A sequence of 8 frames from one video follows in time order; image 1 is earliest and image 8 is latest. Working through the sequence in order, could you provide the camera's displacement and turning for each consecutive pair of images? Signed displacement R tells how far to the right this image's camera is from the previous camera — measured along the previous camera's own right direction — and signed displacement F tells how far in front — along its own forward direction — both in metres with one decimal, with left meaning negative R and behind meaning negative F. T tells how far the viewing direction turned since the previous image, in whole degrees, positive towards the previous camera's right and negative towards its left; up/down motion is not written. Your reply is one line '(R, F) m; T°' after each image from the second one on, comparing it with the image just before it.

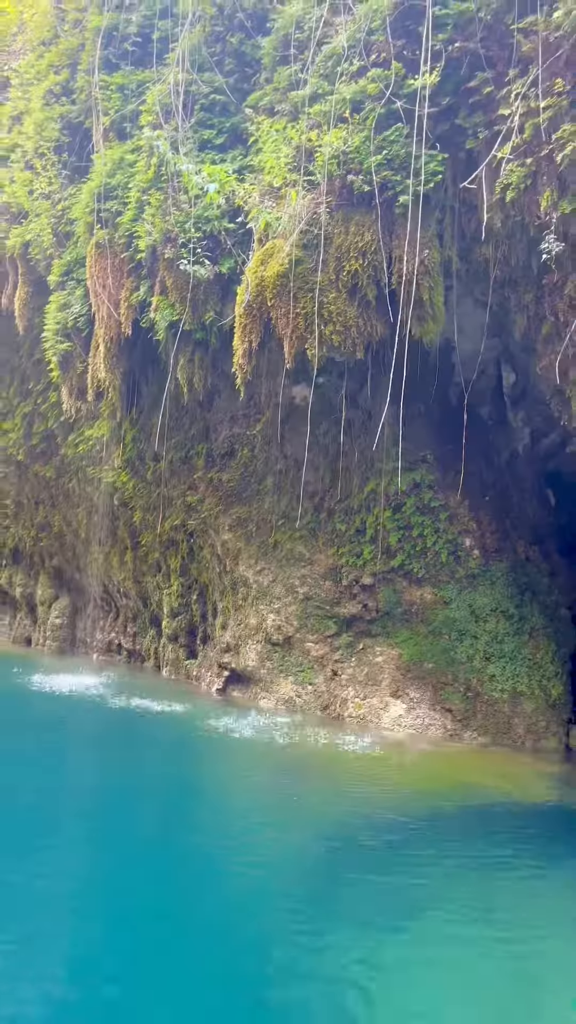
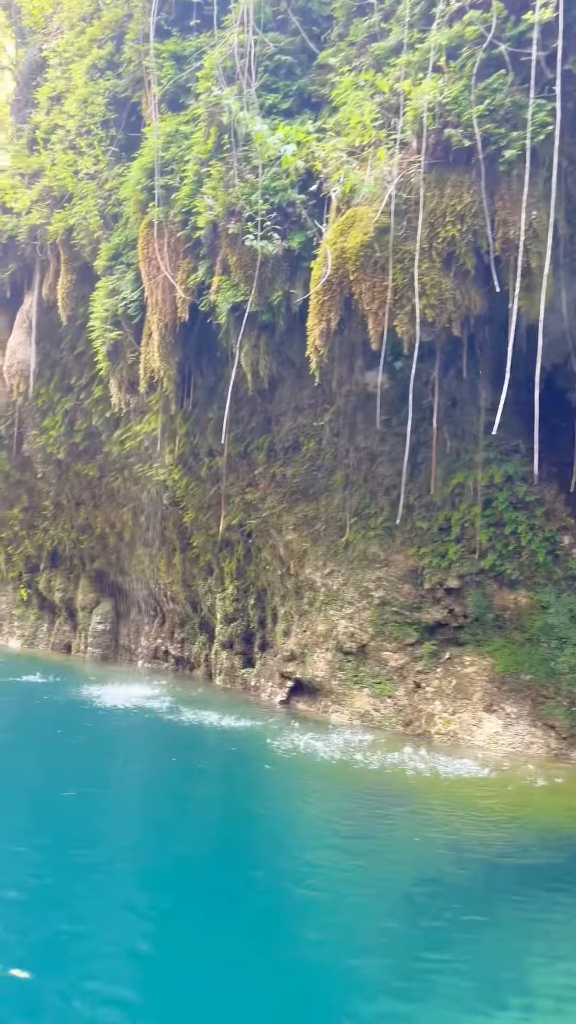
(-0.8, +1.0) m; -1°
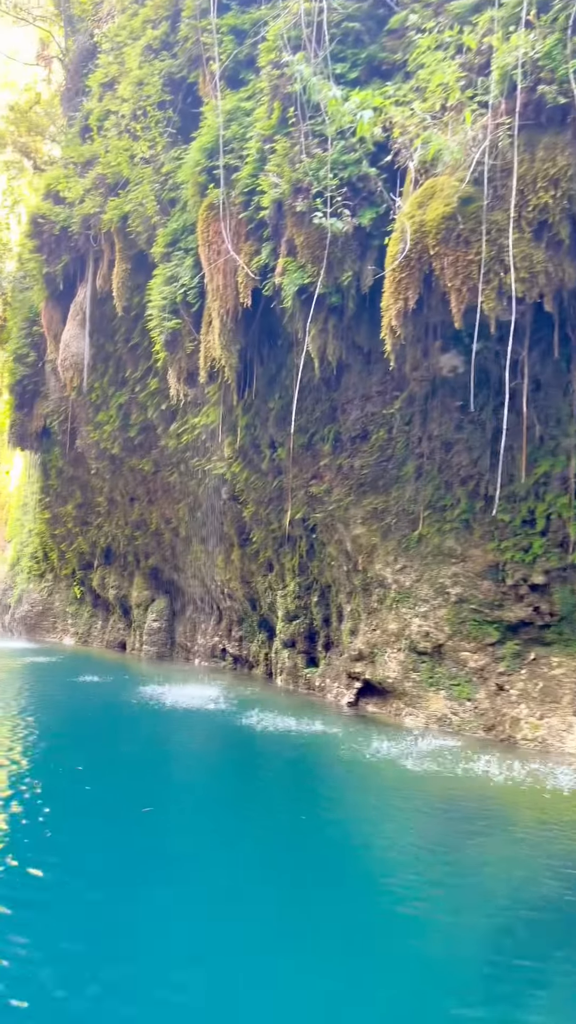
(-0.4, +0.5) m; -3°
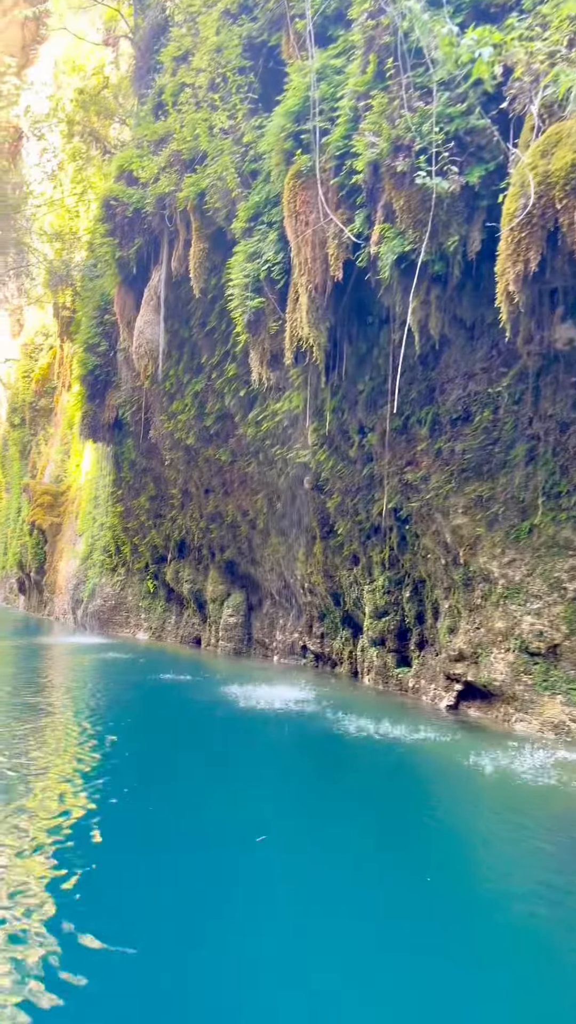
(-0.5, +0.8) m; -4°
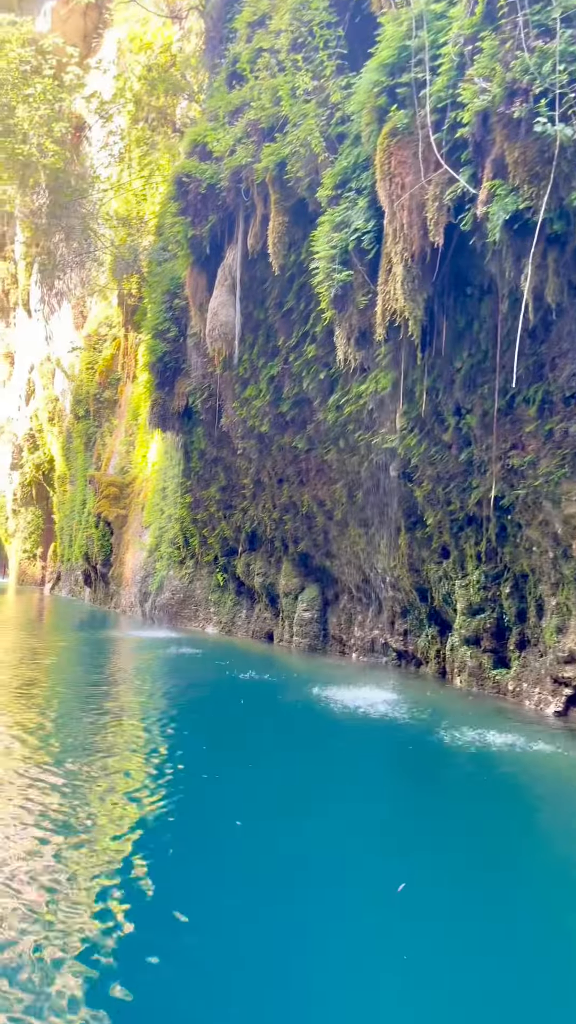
(-0.5, +0.8) m; -4°
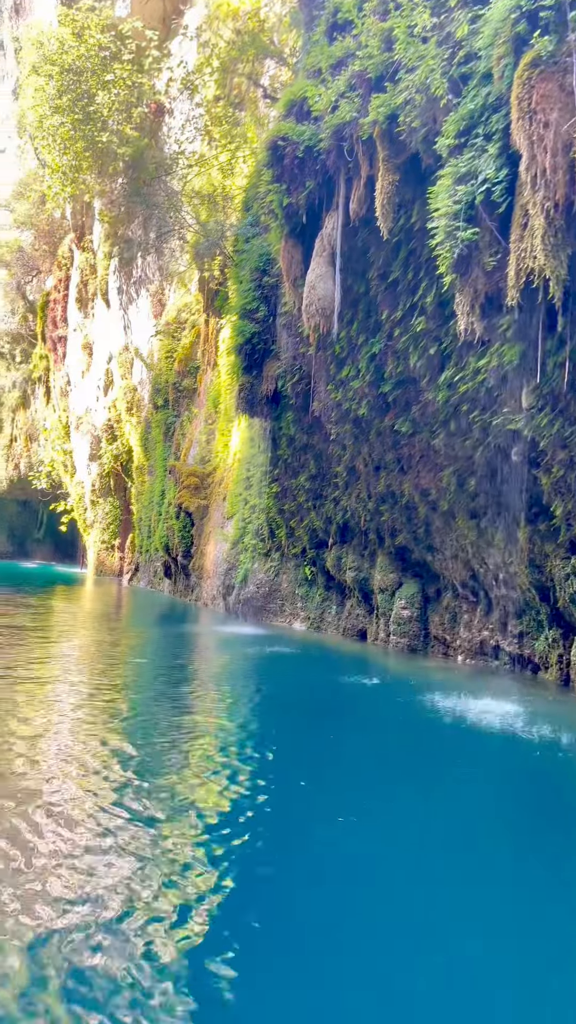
(-0.6, +1.1) m; -5°
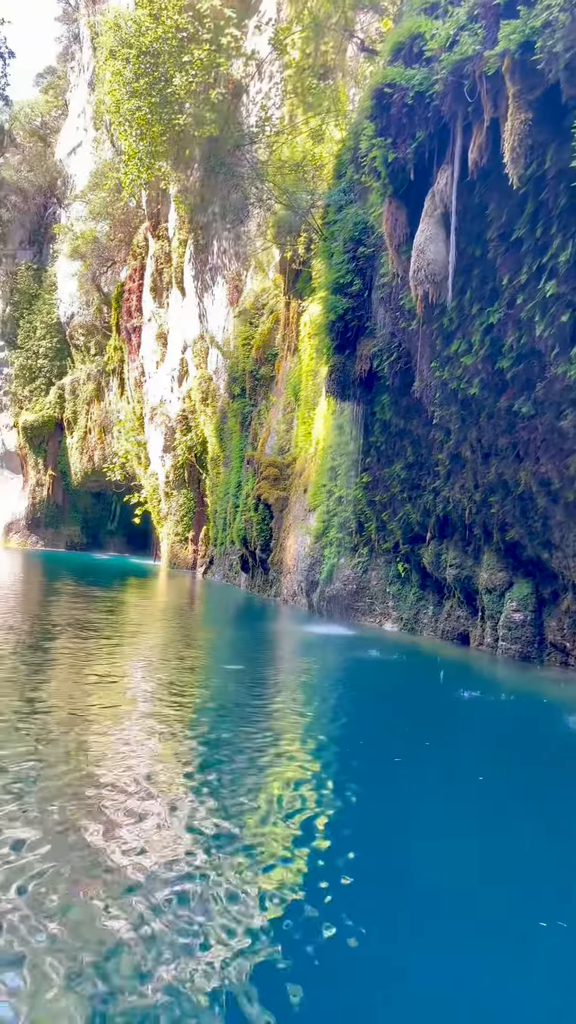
(-0.6, +1.4) m; -5°
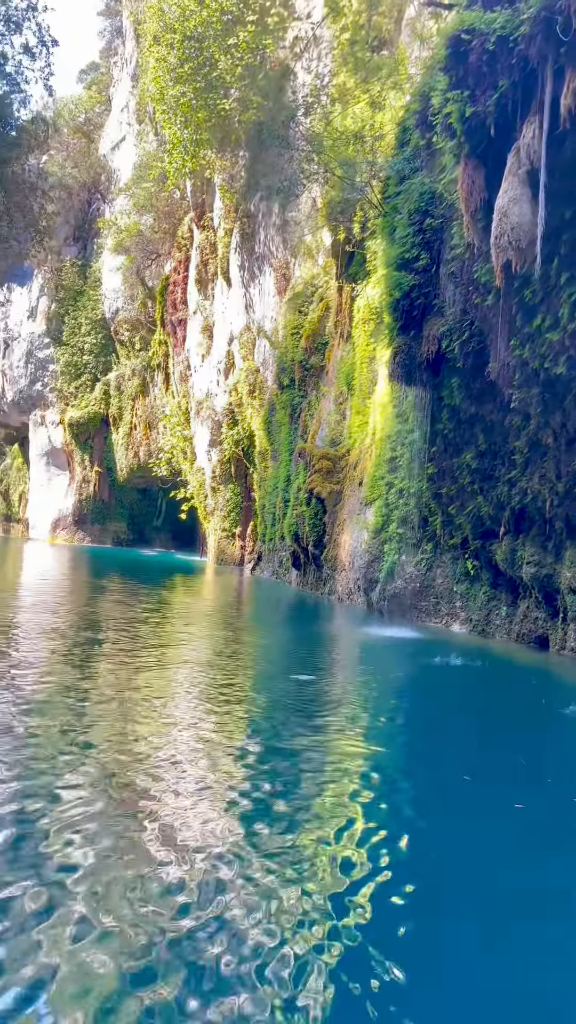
(-0.4, +1.1) m; -3°
